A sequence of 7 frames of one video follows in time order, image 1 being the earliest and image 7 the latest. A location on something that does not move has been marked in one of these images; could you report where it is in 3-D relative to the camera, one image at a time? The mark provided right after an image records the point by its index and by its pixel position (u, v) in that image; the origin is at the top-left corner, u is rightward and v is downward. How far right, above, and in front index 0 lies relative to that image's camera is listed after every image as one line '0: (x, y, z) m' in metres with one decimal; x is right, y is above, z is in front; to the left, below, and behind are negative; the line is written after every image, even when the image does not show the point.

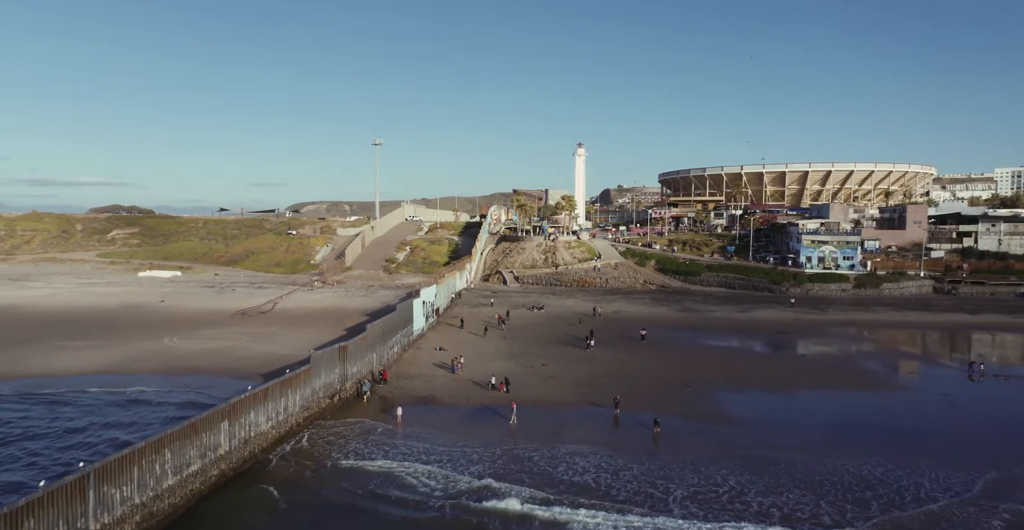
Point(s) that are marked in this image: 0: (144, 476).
0: (-6.4, -3.6, +11.6) m
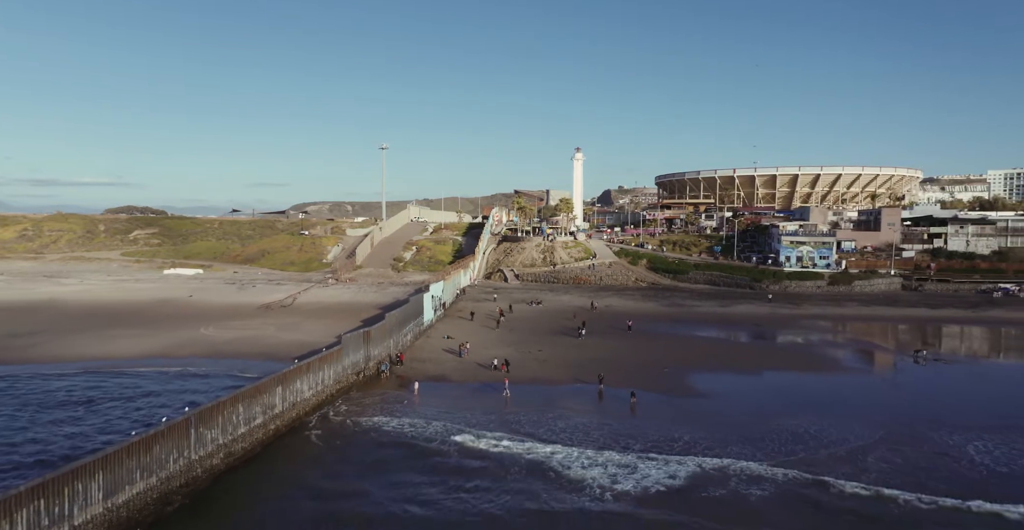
0: (-6.4, -3.5, +15.0) m
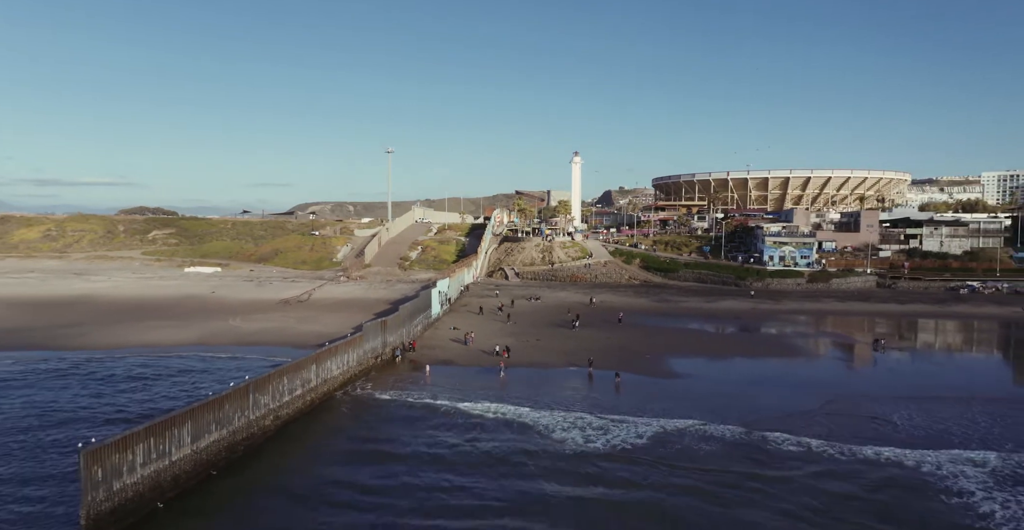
0: (-6.4, -3.4, +18.2) m
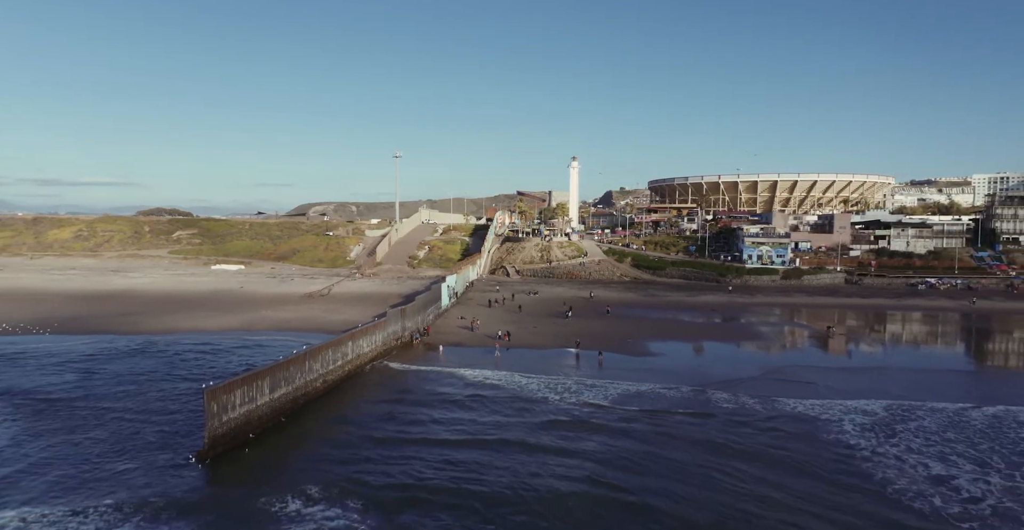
0: (-6.4, -3.2, +23.0) m
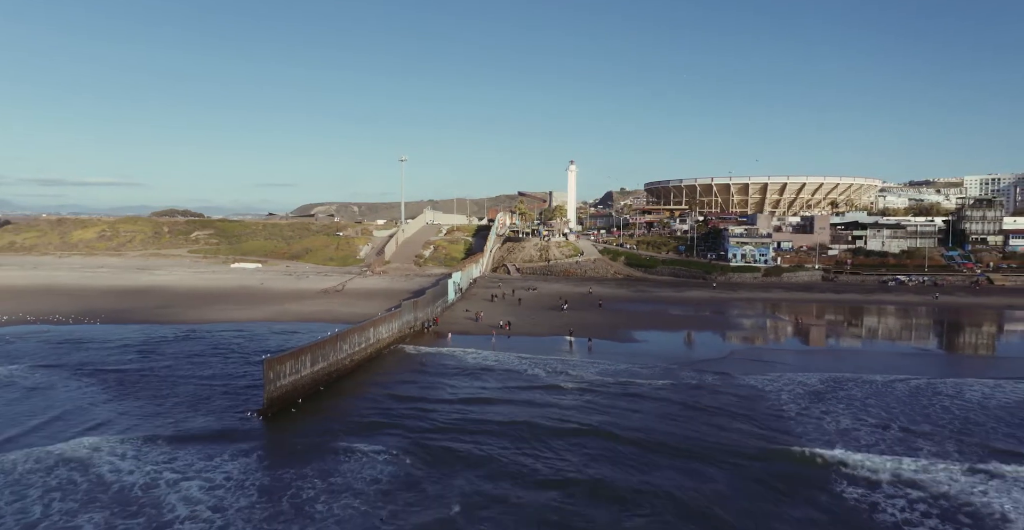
0: (-6.4, -3.1, +26.9) m
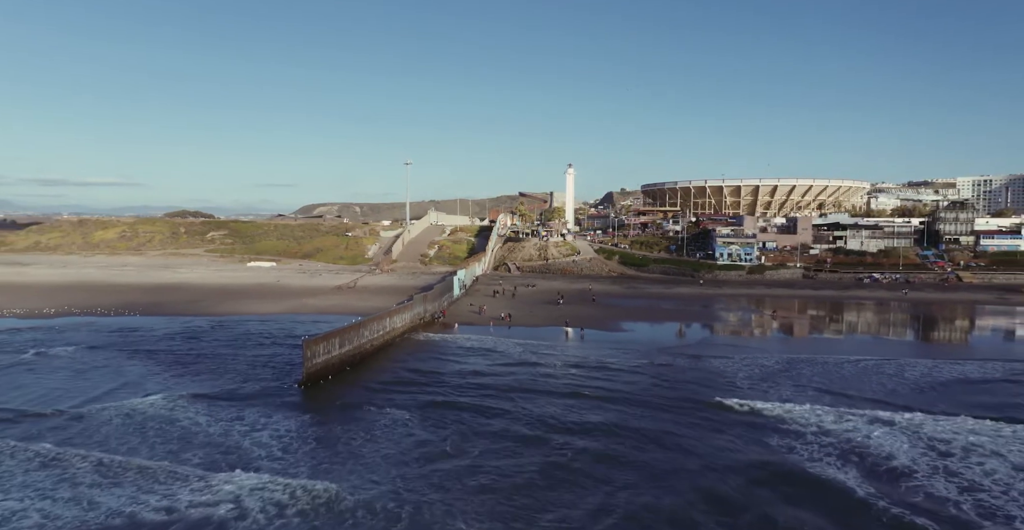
0: (-6.4, -2.9, +30.8) m
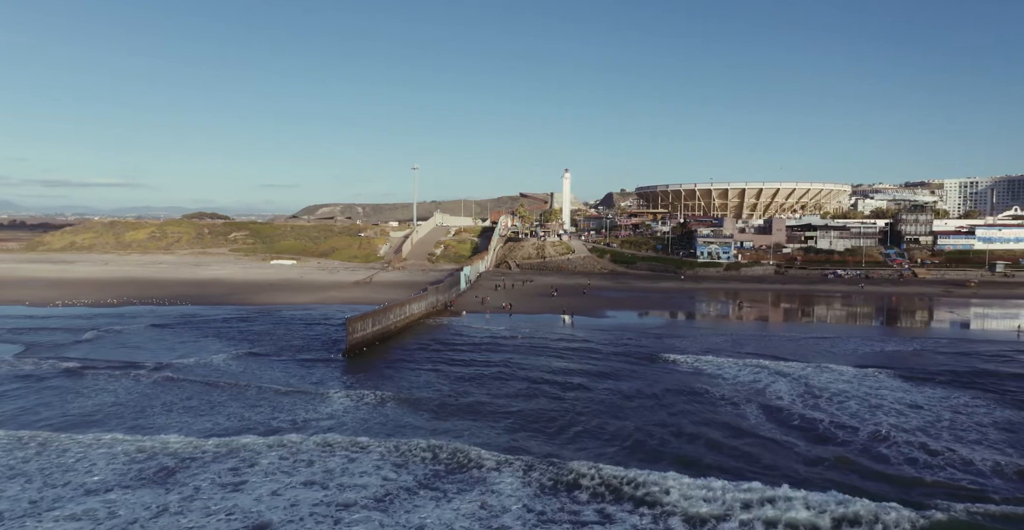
0: (-6.4, -2.6, +37.3) m
